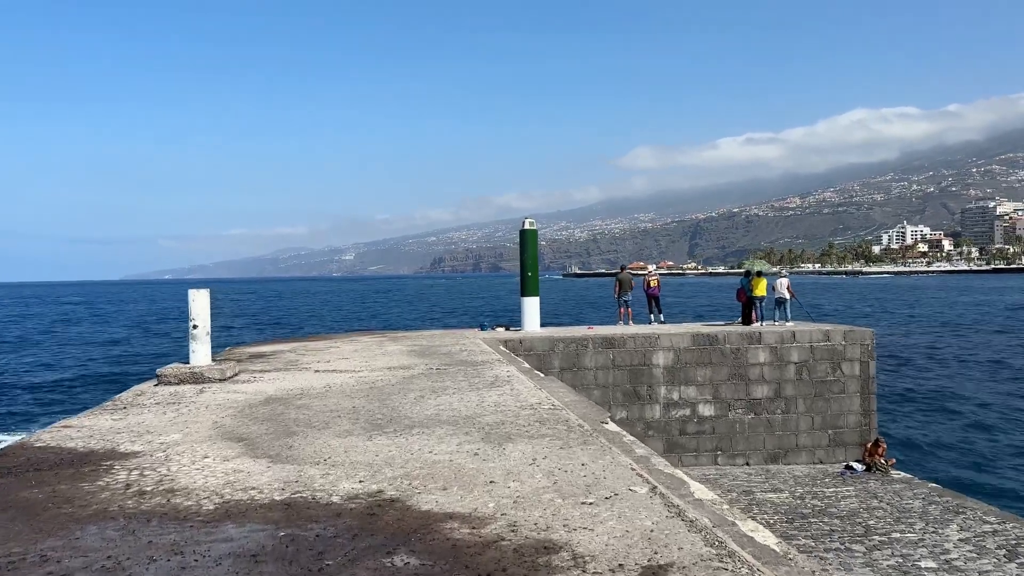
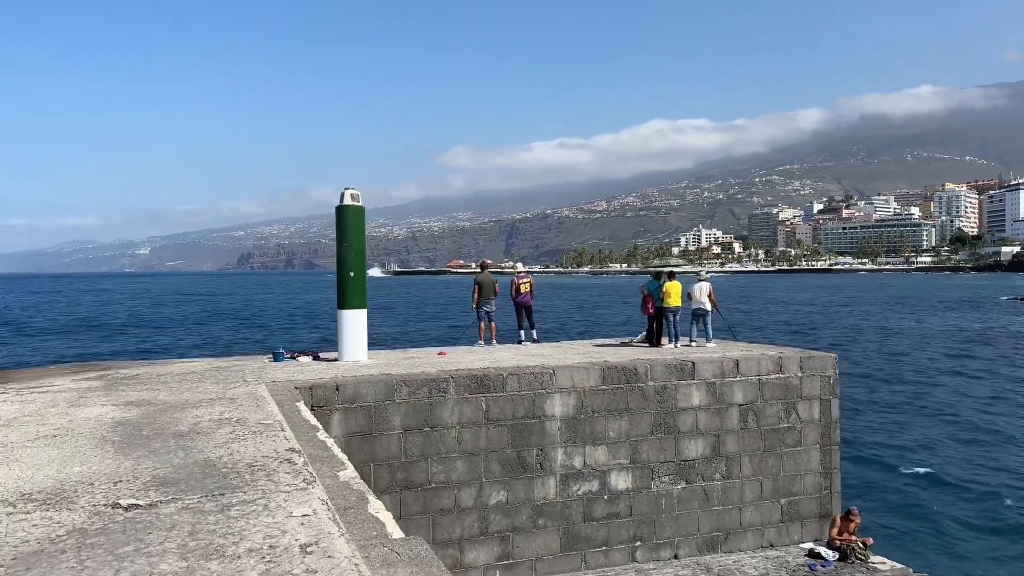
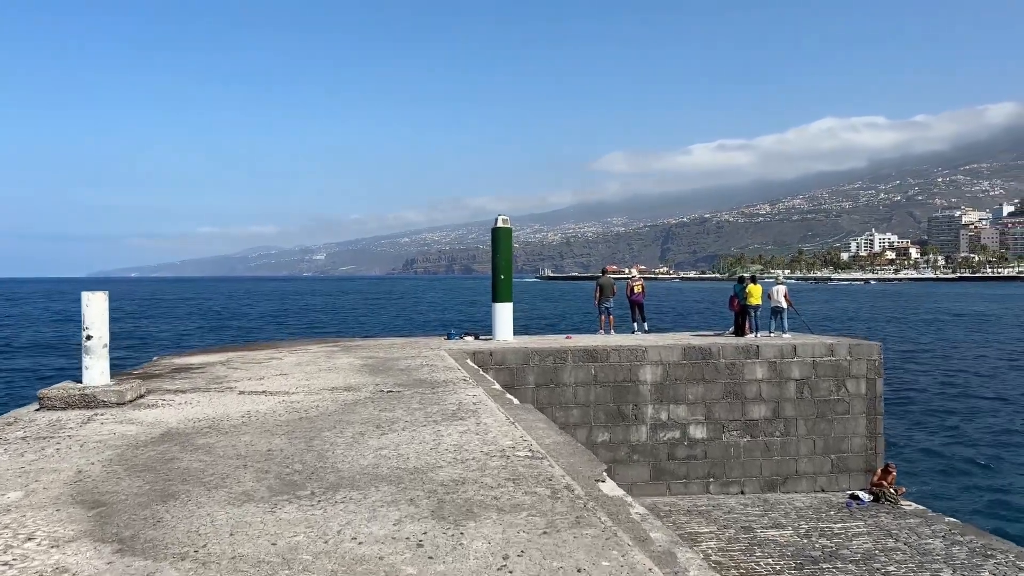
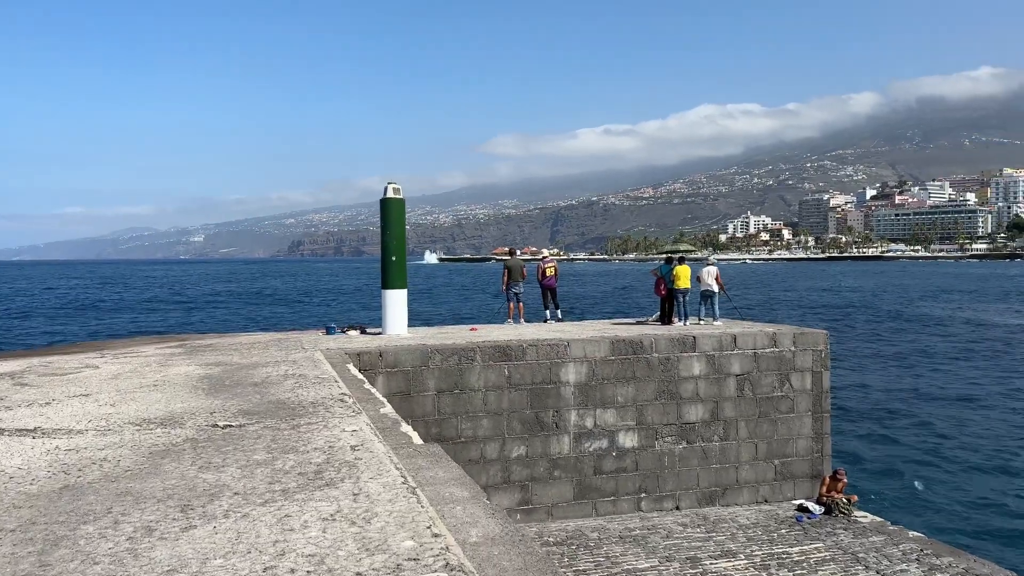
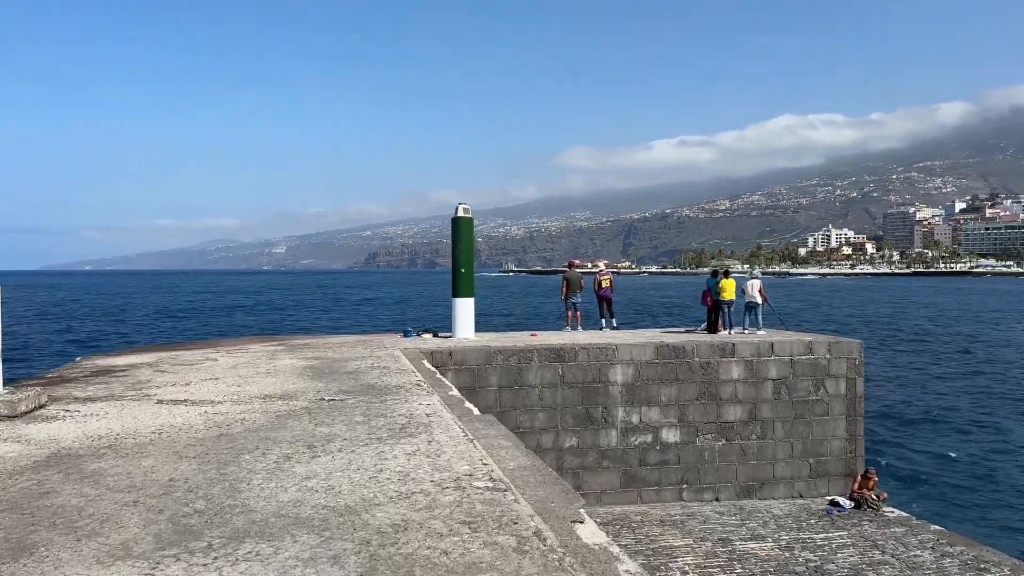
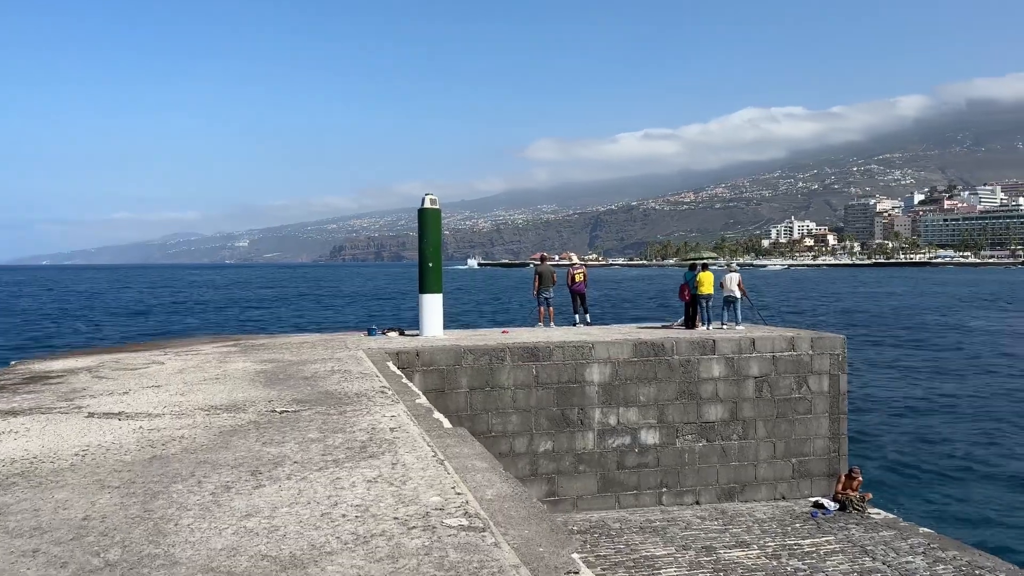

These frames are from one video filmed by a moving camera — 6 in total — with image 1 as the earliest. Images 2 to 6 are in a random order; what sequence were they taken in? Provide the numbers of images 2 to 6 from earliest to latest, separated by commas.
3, 5, 6, 4, 2
